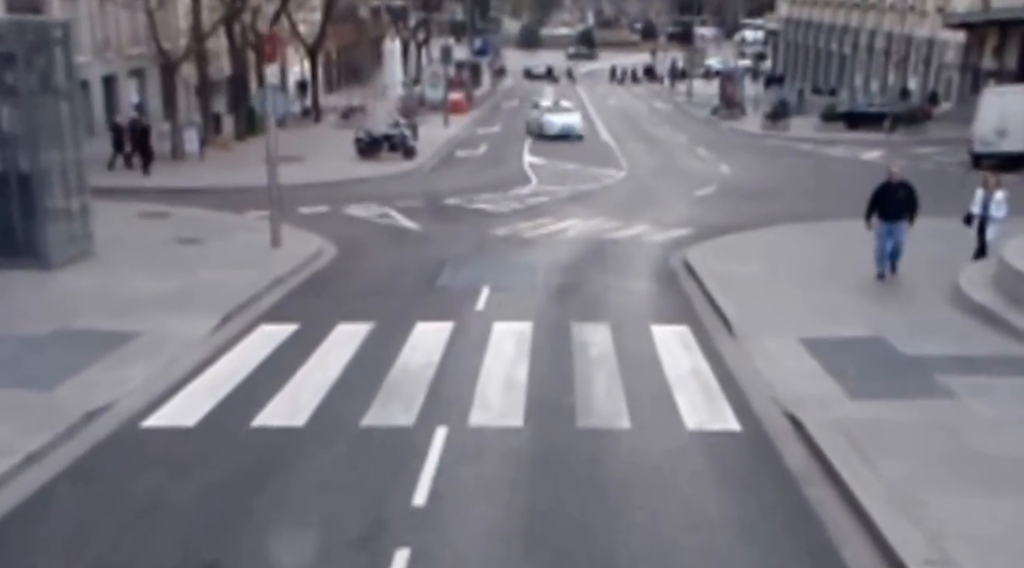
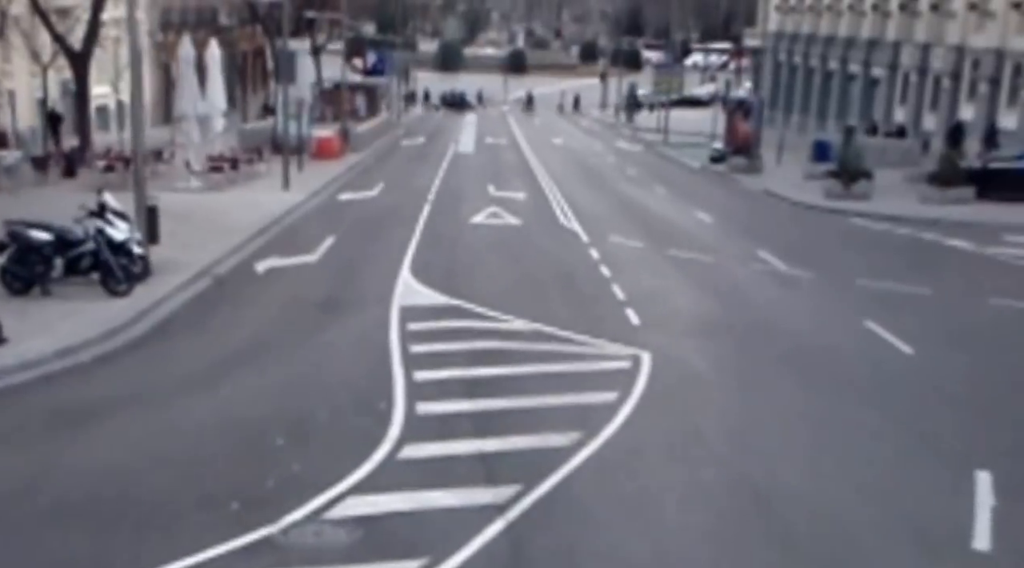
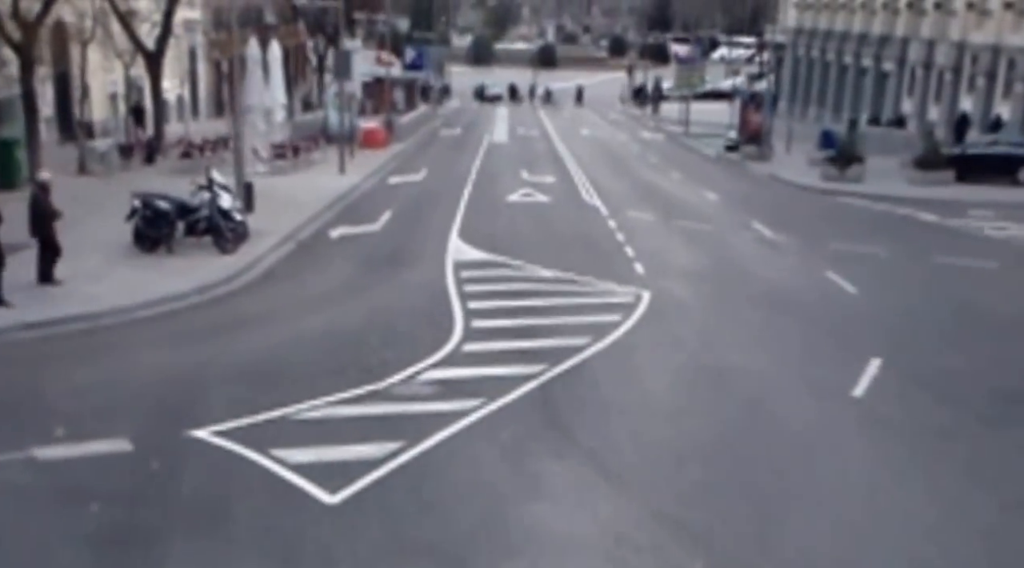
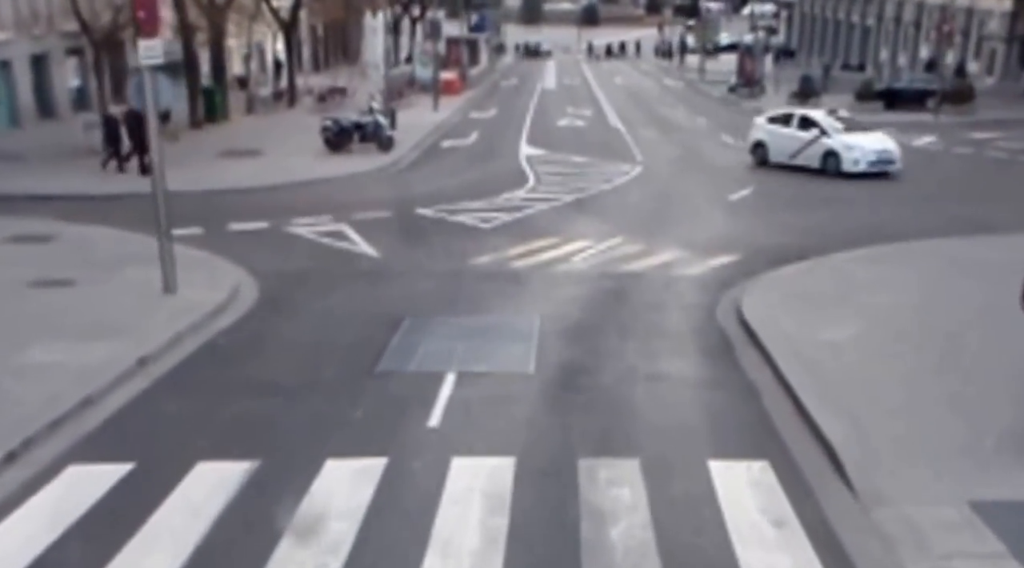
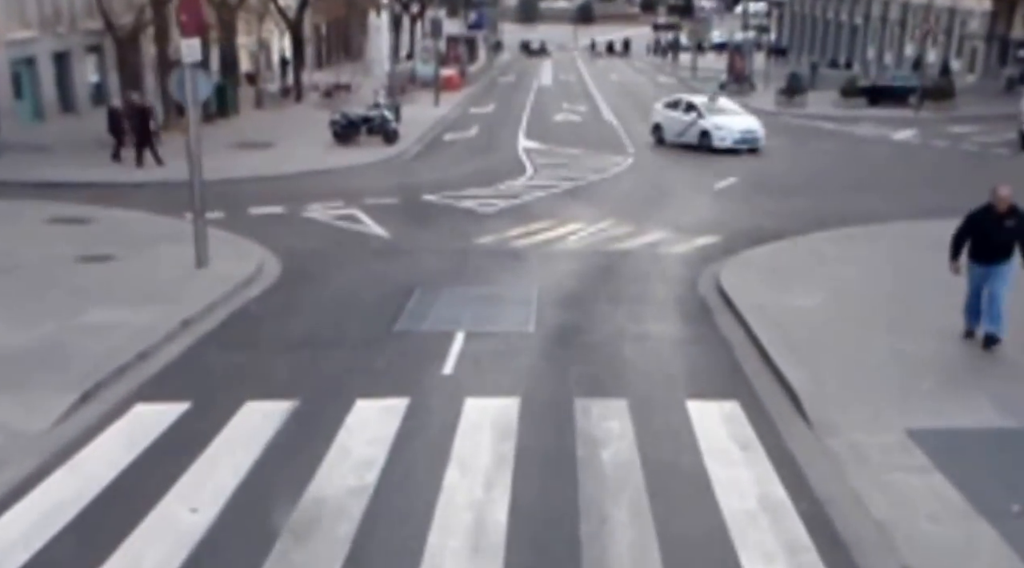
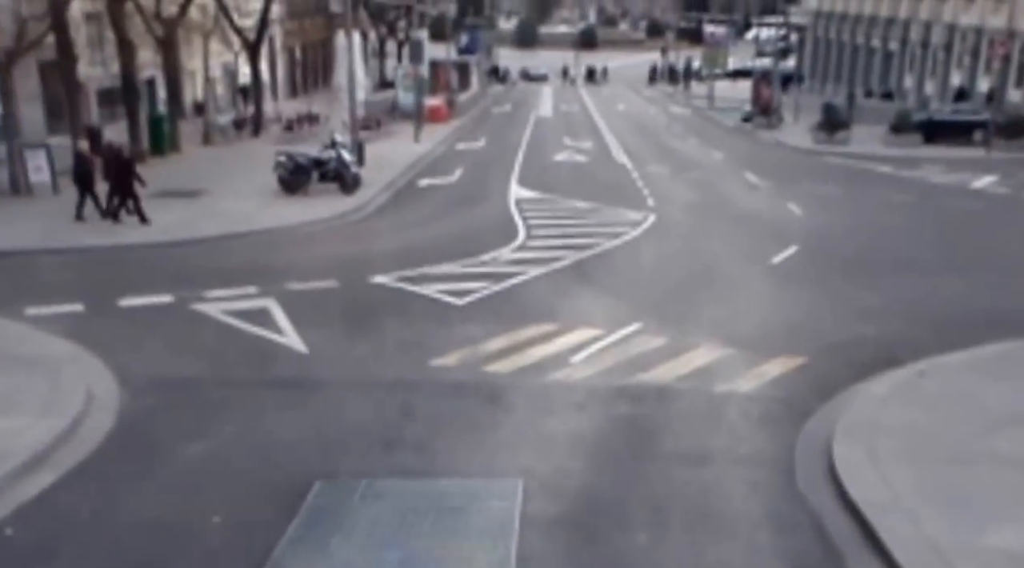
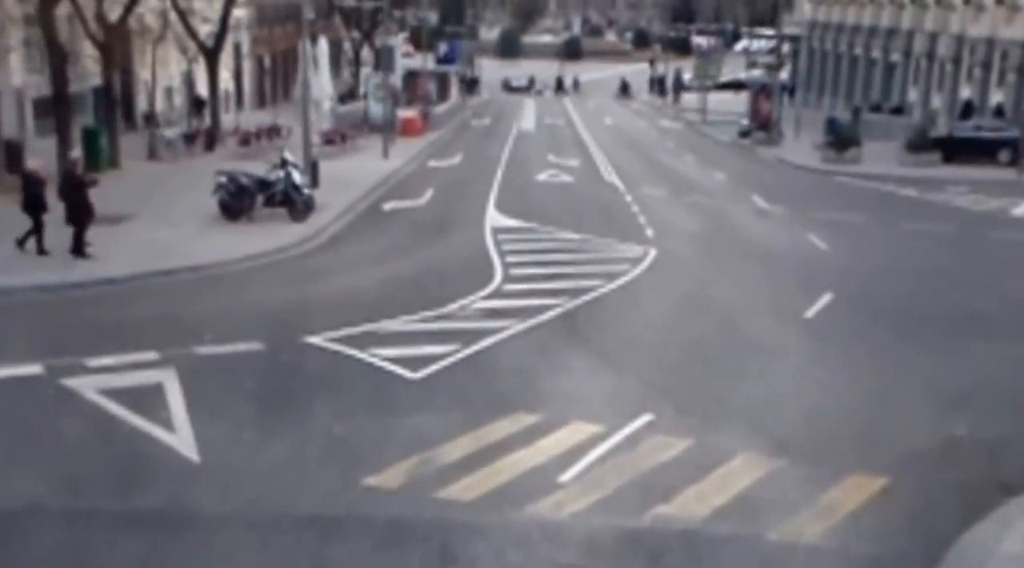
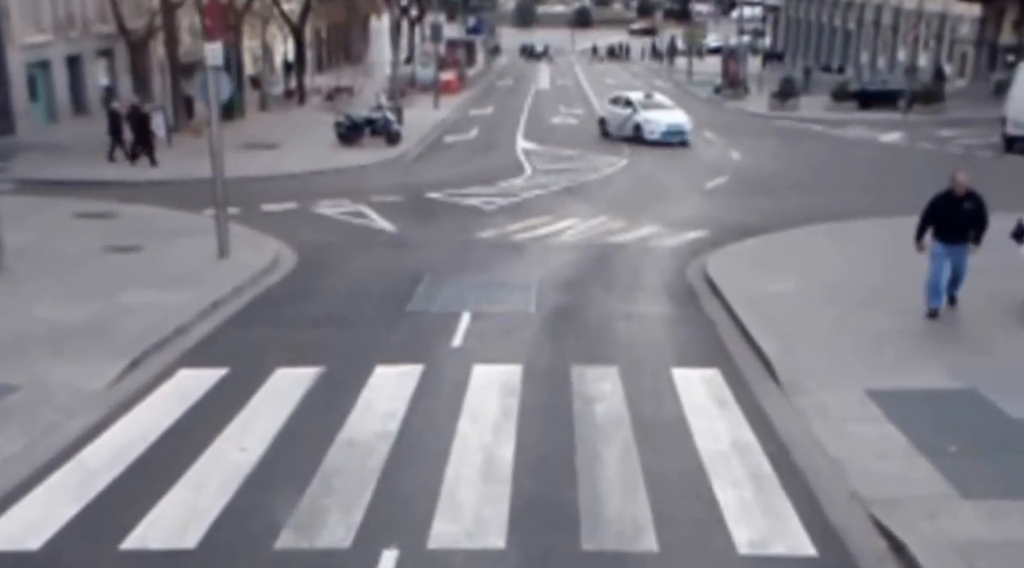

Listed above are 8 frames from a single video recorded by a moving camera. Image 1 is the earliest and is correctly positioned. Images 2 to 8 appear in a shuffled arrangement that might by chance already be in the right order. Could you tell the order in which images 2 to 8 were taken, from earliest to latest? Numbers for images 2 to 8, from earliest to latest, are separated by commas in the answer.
8, 5, 4, 6, 7, 3, 2
